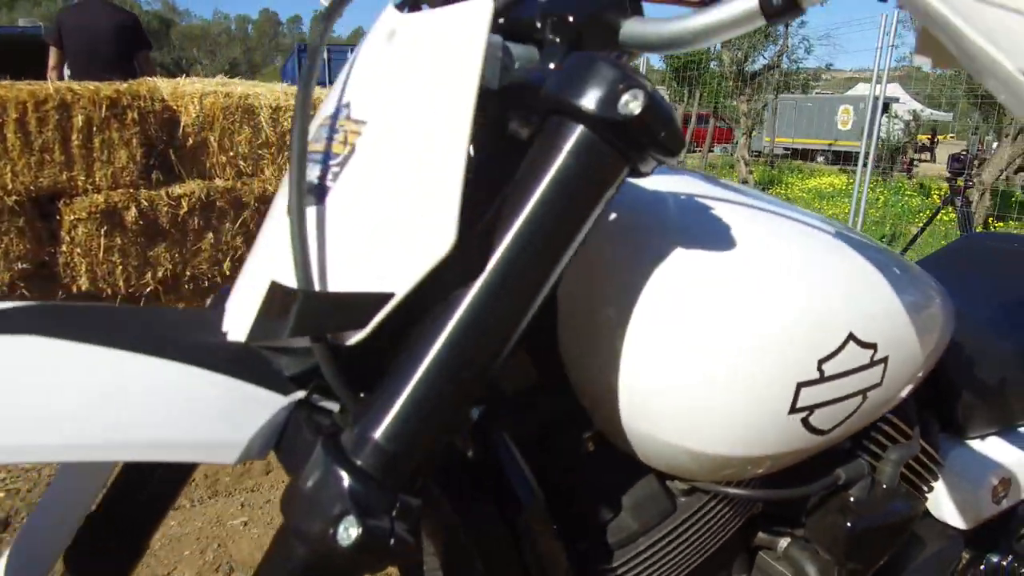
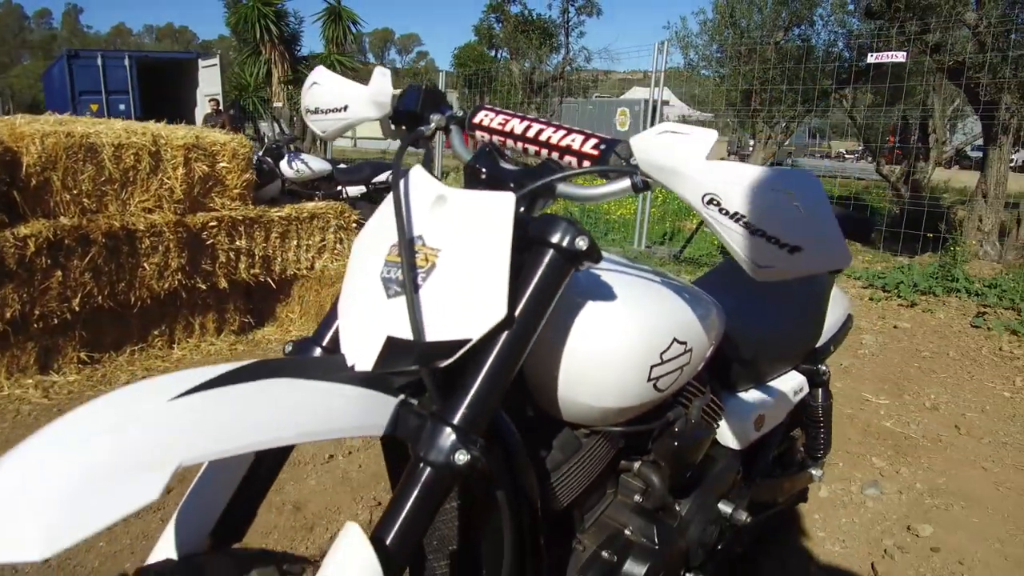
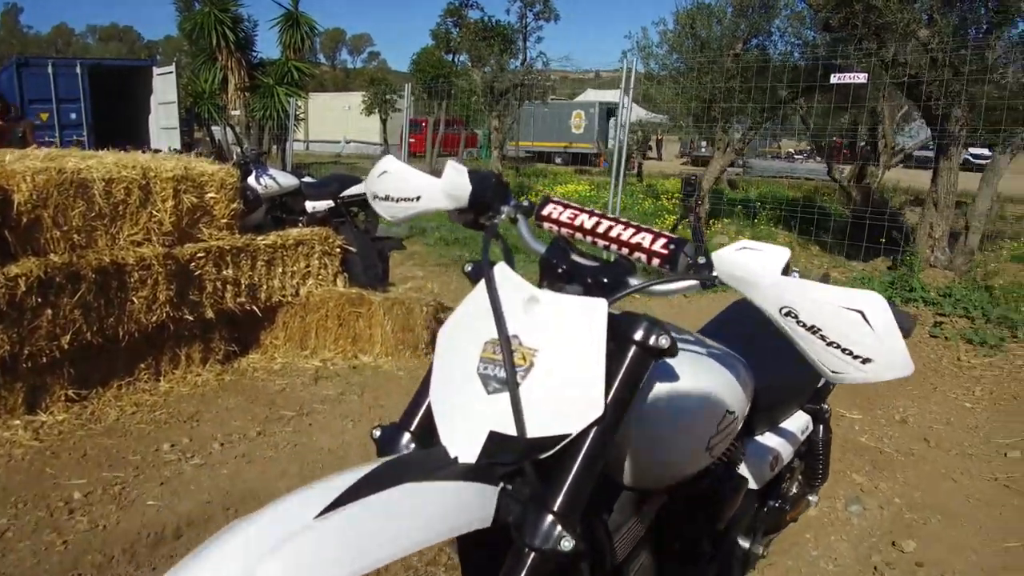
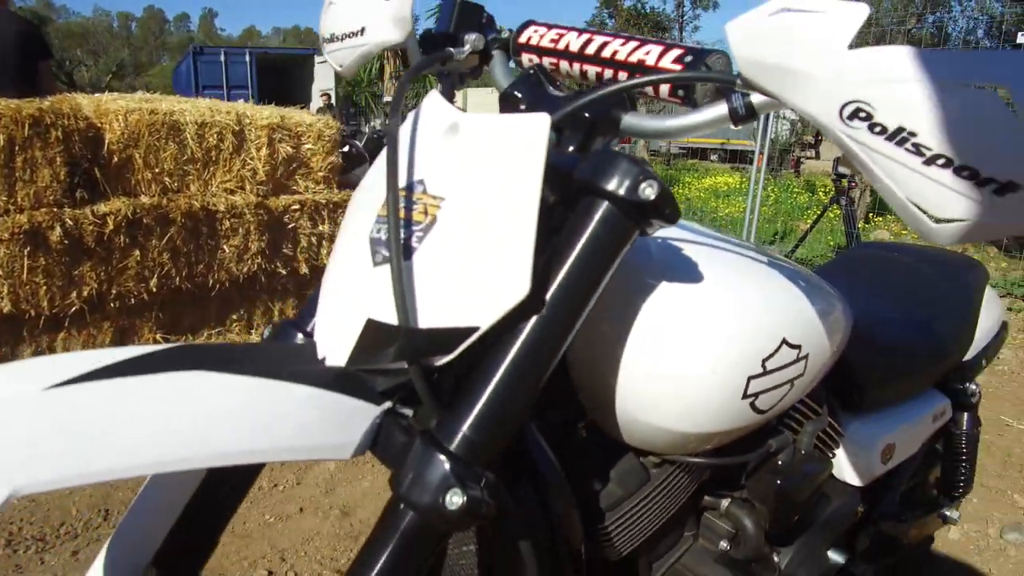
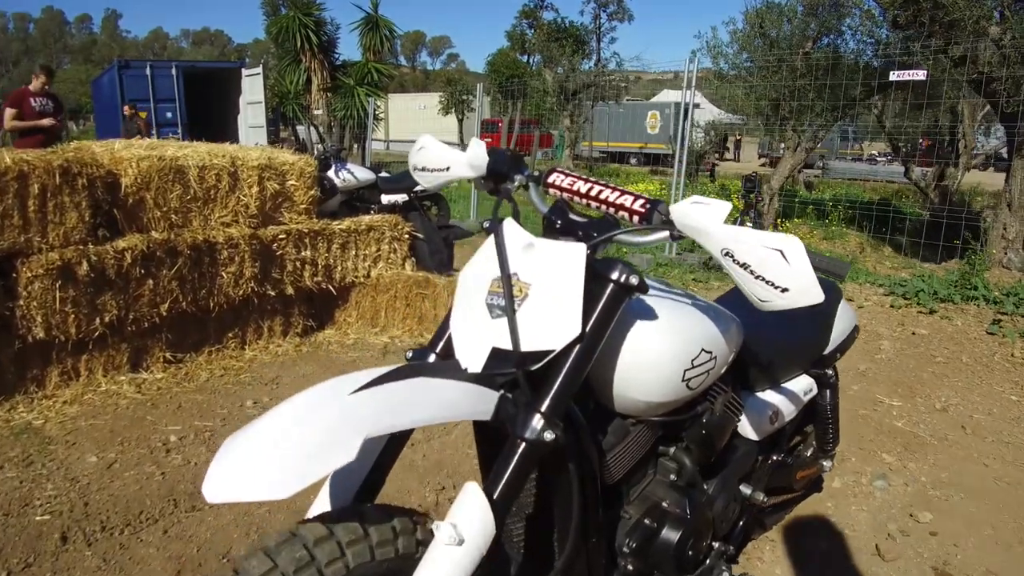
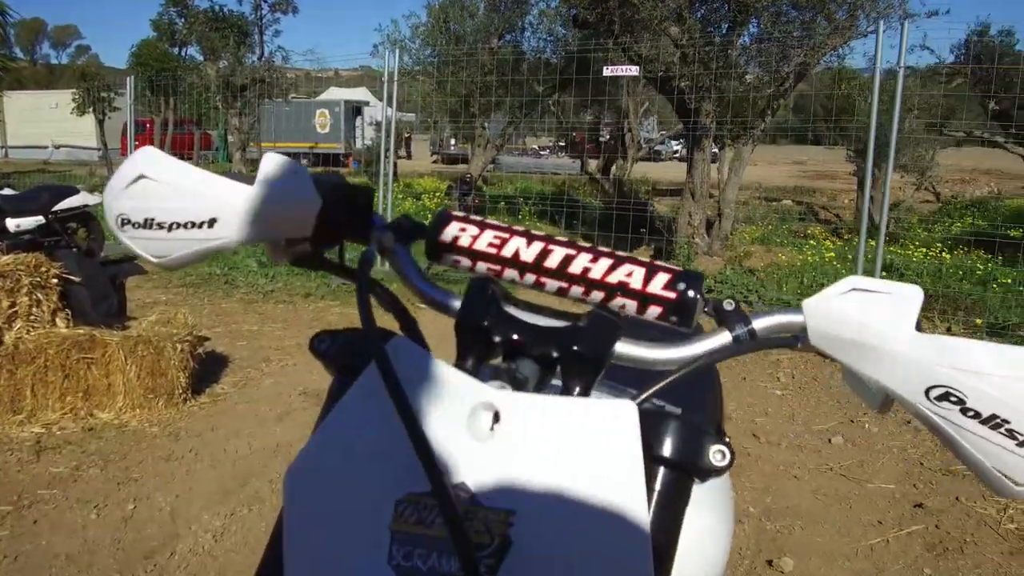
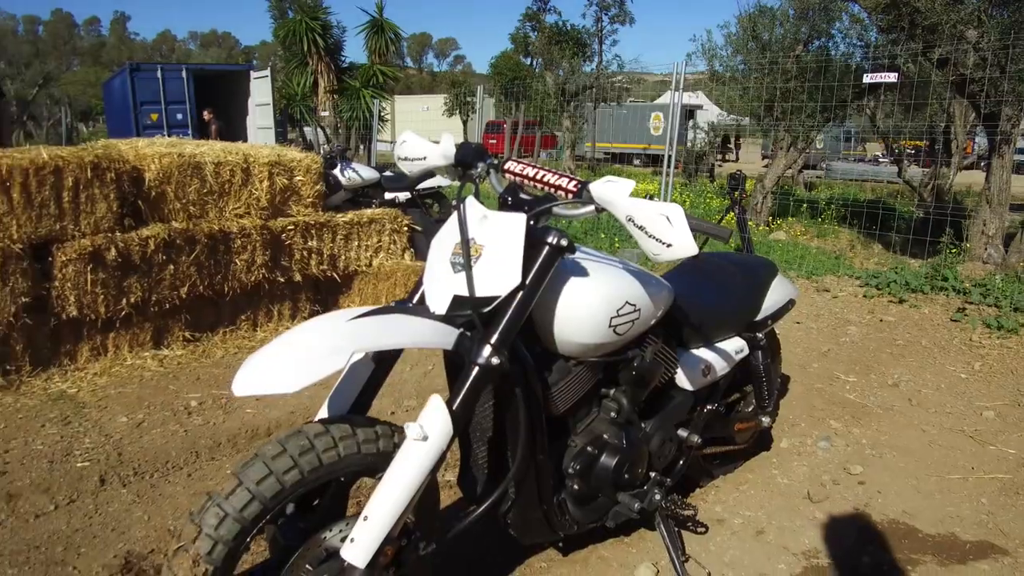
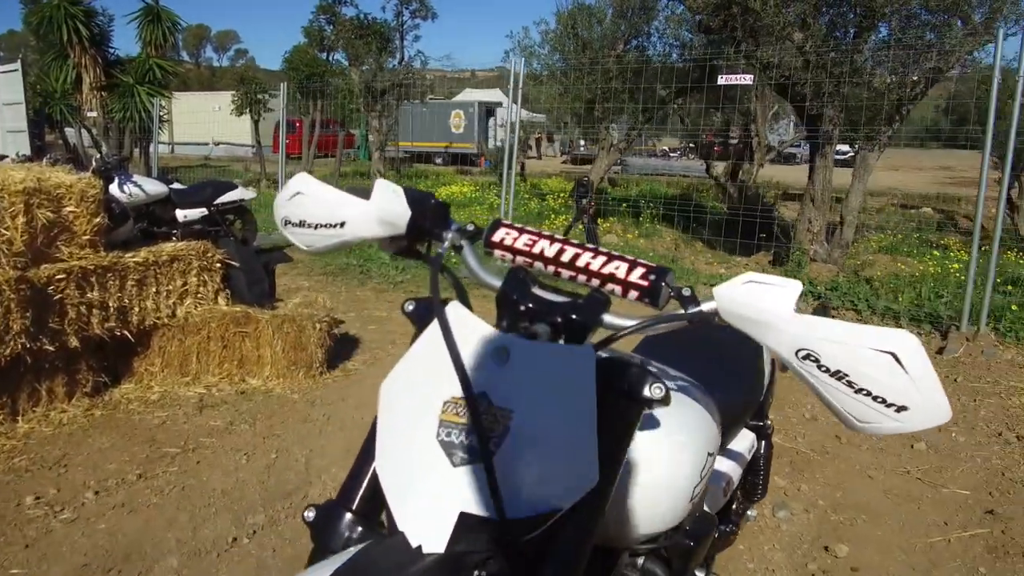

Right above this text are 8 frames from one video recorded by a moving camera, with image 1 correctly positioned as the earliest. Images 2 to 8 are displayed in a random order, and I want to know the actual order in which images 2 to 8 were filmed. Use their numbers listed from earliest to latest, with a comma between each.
4, 2, 7, 5, 3, 8, 6
